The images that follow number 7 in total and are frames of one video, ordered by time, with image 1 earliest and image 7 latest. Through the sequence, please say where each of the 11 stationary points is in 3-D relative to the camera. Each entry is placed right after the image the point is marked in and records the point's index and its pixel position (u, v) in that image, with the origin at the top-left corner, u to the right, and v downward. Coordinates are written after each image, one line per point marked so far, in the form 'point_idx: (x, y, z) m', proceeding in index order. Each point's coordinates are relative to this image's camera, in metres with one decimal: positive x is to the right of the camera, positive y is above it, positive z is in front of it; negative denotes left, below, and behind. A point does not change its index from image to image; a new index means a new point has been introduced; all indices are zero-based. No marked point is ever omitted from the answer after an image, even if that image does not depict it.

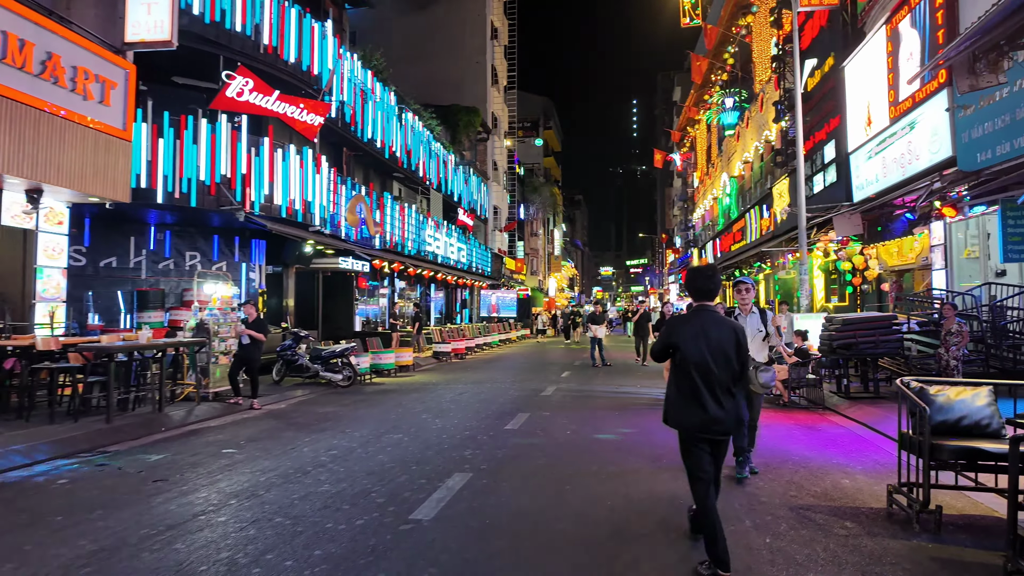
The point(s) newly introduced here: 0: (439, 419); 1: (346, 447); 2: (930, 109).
0: (-1.1, -1.9, +8.6) m
1: (-2.0, -1.9, +7.0) m
2: (+7.4, +3.2, +10.4) m
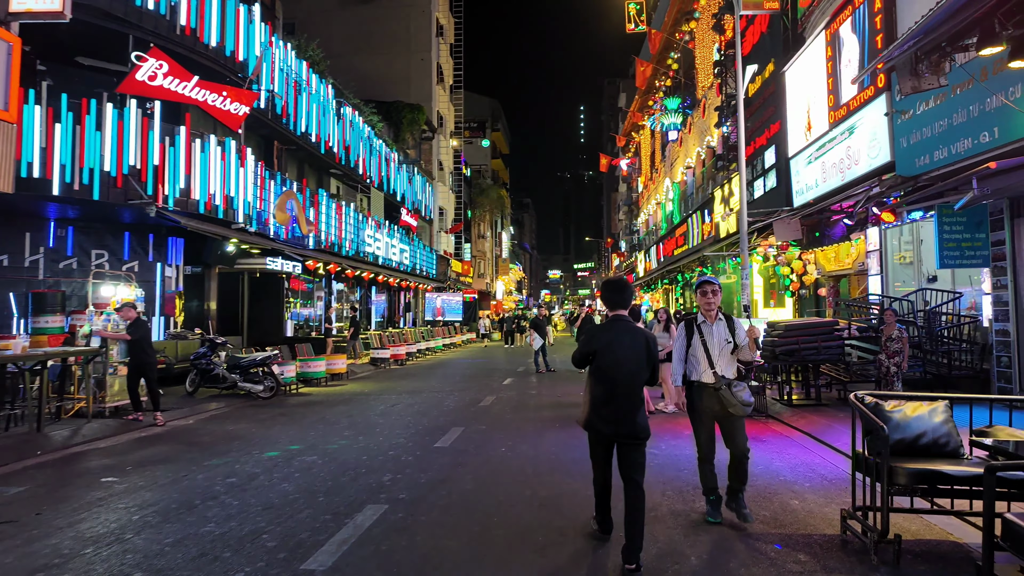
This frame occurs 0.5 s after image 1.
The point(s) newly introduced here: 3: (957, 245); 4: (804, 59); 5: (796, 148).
0: (-2.0, -2.0, +7.9) m
1: (-2.8, -1.9, +6.1) m
2: (+6.3, +3.1, +10.4) m
3: (+7.0, +0.7, +9.2) m
4: (+6.5, +5.1, +13.0) m
5: (+6.6, +3.3, +13.7) m
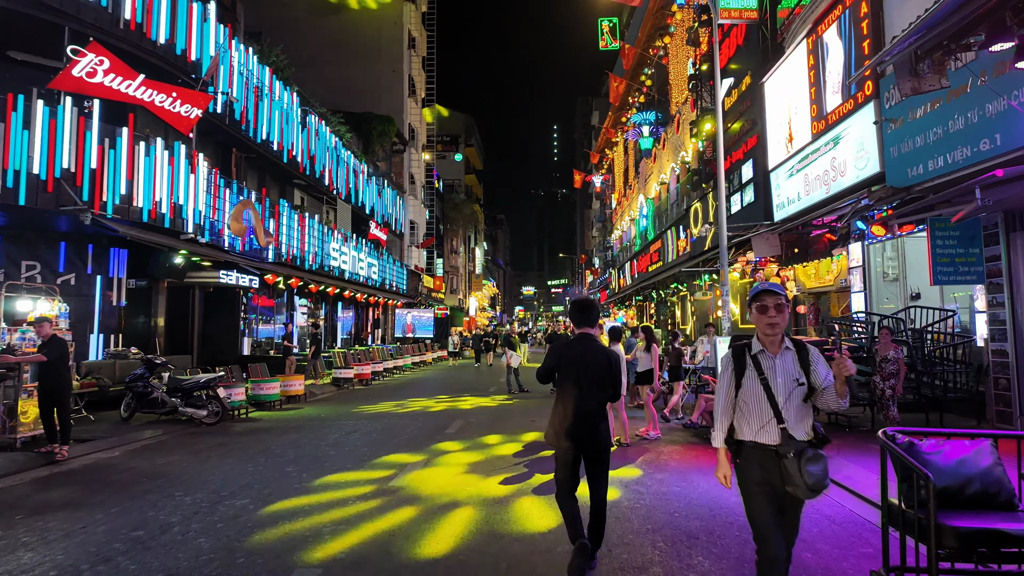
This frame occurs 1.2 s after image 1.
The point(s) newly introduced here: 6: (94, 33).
0: (-2.4, -2.2, +6.9) m
1: (-3.1, -2.1, +5.1) m
2: (+5.8, +2.8, +9.9) m
3: (+6.5, +0.4, +8.7) m
4: (+5.9, +4.7, +12.6) m
5: (+6.0, +2.9, +13.3) m
6: (-8.6, +5.3, +12.1) m
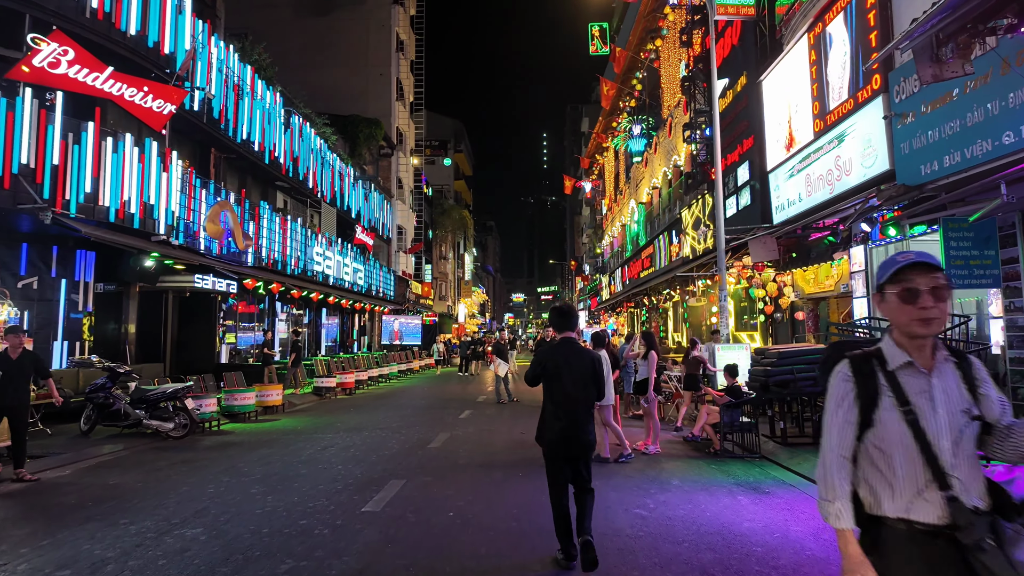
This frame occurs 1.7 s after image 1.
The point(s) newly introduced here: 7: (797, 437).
0: (-2.5, -2.2, +6.2) m
1: (-3.2, -2.1, +4.4) m
2: (+5.6, +2.7, +9.4) m
3: (+6.4, +0.4, +8.2) m
4: (+5.6, +4.6, +12.2) m
5: (+5.7, +2.8, +12.8) m
6: (-8.8, +5.2, +11.4) m
7: (+4.3, -2.3, +9.0) m
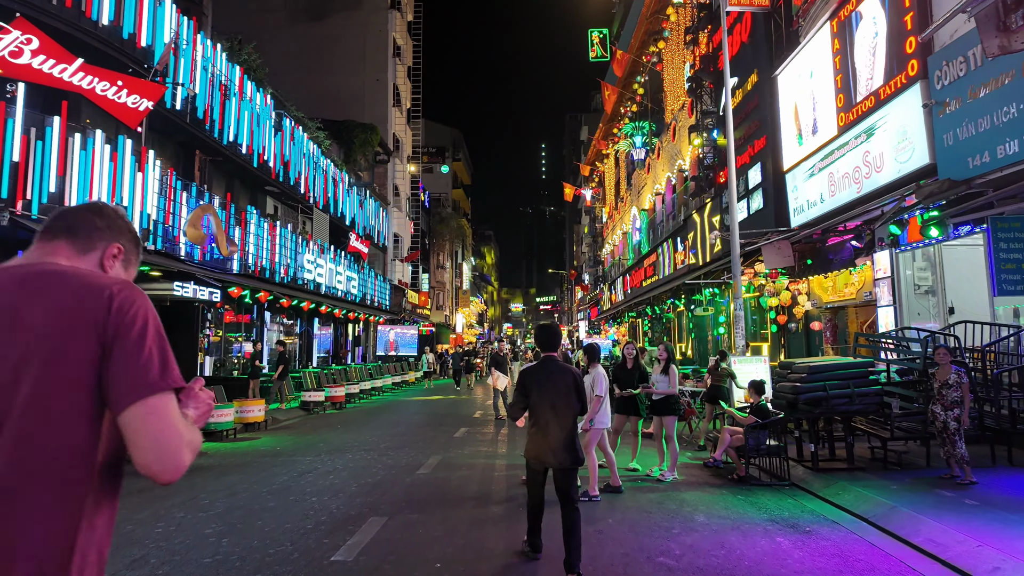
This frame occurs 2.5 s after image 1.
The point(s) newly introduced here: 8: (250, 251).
0: (-2.5, -2.2, +5.3) m
1: (-3.2, -2.1, +3.5) m
2: (+5.6, +2.6, +8.6) m
3: (+6.4, +0.3, +7.4) m
4: (+5.6, +4.5, +11.4) m
5: (+5.7, +2.6, +12.0) m
6: (-8.9, +5.0, +10.6) m
7: (+4.3, -2.4, +8.0) m
8: (-8.4, +1.2, +18.8) m
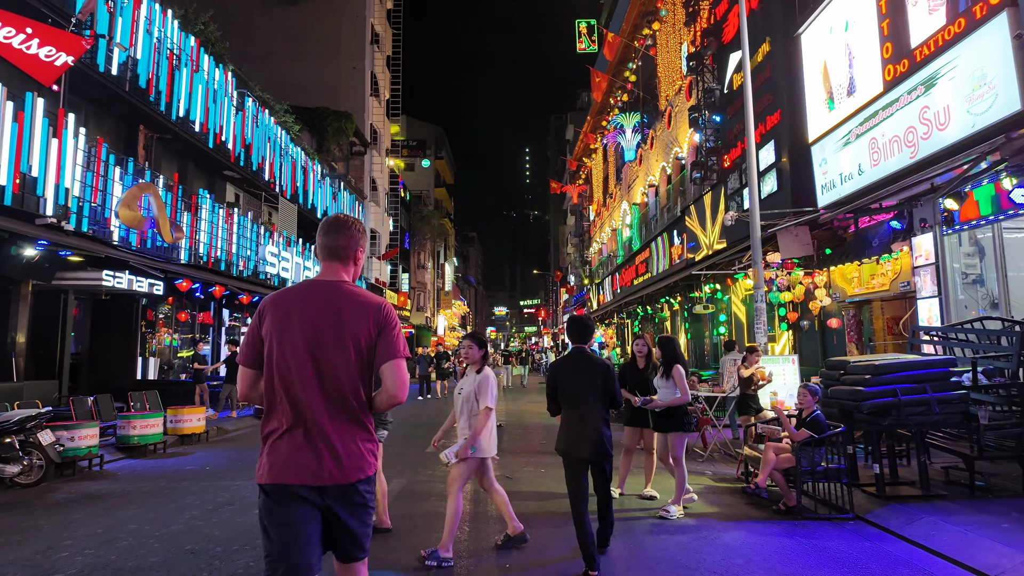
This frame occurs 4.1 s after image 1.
0: (-2.6, -2.0, +3.4) m
1: (-3.2, -1.8, +1.6) m
2: (+5.4, +2.8, +7.0) m
3: (+6.2, +0.5, +5.8) m
4: (+5.4, +4.7, +9.8) m
5: (+5.4, +2.8, +10.4) m
6: (-9.1, +5.3, +8.6) m
7: (+4.1, -2.1, +6.3) m
8: (-8.9, +1.4, +16.8) m
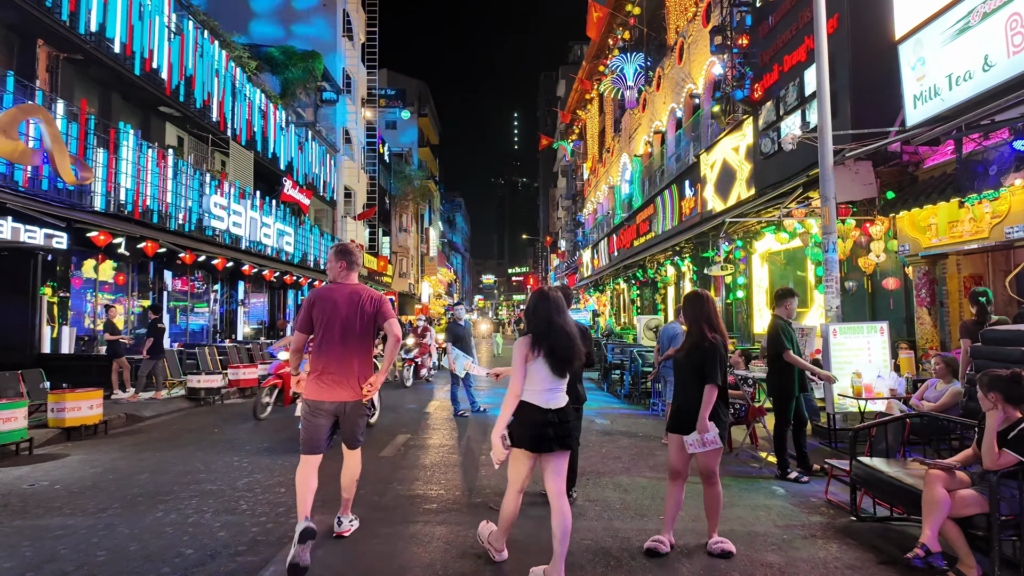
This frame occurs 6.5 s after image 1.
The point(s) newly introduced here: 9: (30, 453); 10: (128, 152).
0: (-2.7, -1.6, +0.8) m
1: (-3.2, -1.5, -1.0) m
2: (+5.3, +3.4, +4.3) m
3: (+6.1, +1.0, +3.2) m
4: (+5.2, +5.3, +7.0) m
5: (+5.3, +3.5, +7.7) m
6: (-9.2, +5.9, +5.5) m
7: (+4.0, -1.6, +3.9) m
8: (-9.2, +2.4, +13.9) m
9: (-6.2, -2.1, +7.6) m
10: (-9.2, +3.2, +14.1) m
